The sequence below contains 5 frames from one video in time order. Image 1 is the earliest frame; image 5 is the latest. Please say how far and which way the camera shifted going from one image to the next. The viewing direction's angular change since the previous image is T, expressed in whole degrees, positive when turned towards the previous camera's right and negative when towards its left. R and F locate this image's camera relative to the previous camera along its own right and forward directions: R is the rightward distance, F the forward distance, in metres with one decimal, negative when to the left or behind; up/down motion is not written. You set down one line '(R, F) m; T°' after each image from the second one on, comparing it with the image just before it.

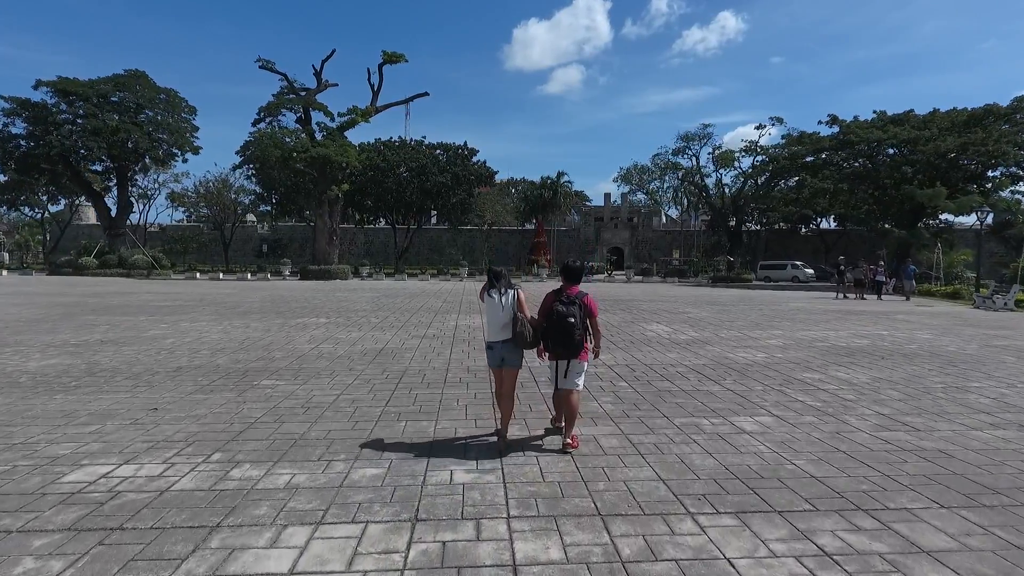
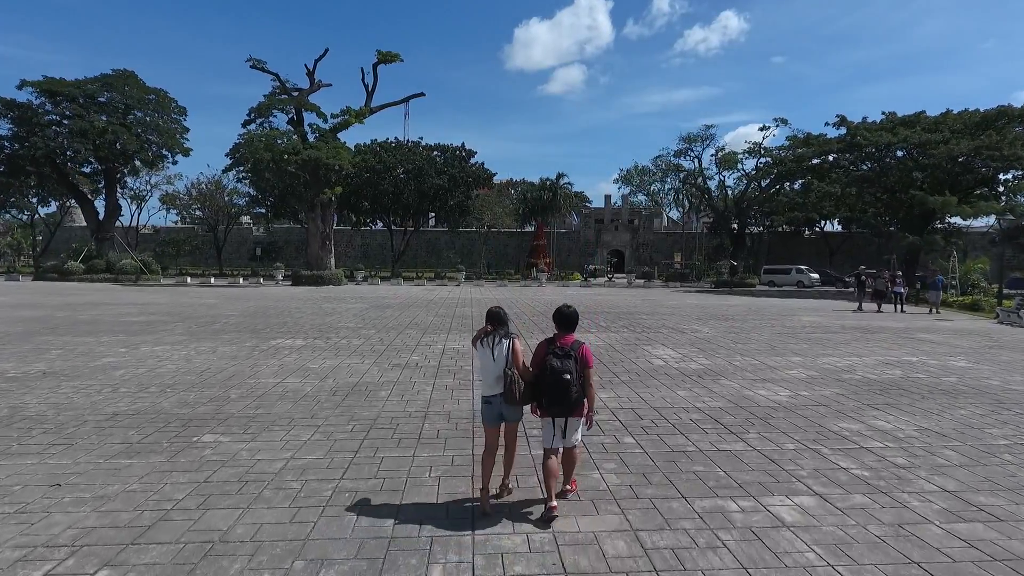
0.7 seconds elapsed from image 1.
(+0.1, +0.7) m; 0°
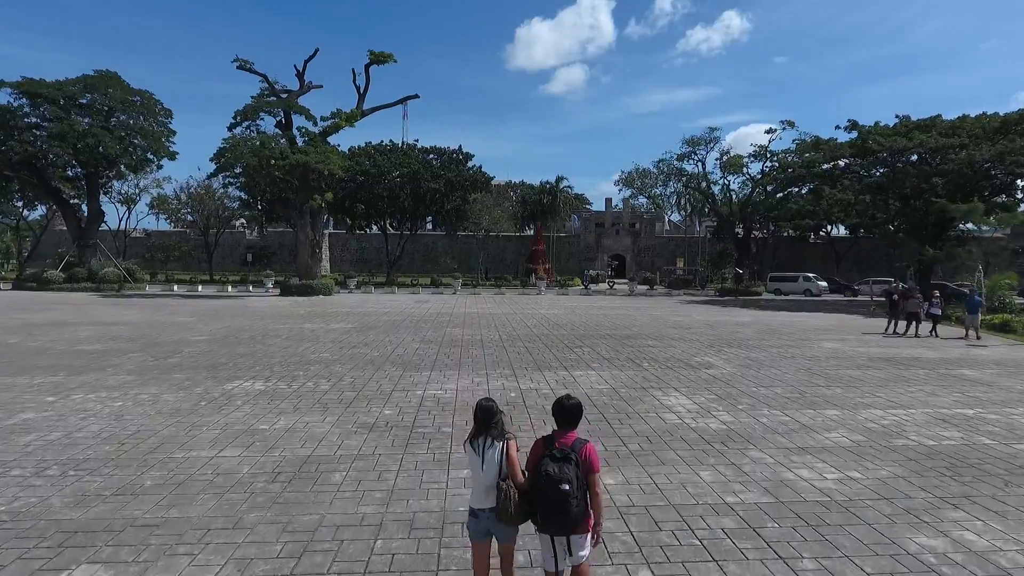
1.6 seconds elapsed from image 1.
(+0.1, +1.0) m; 0°
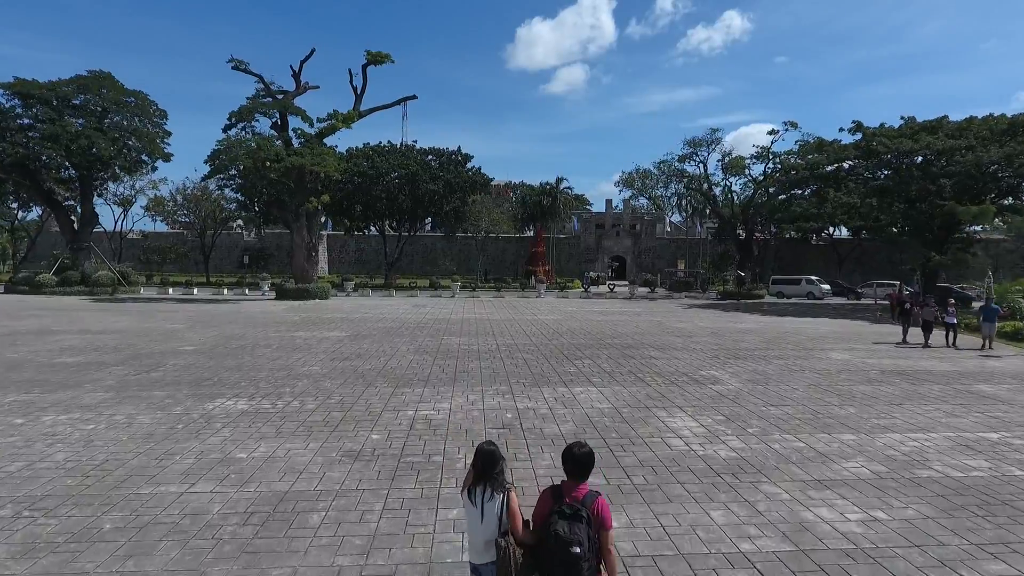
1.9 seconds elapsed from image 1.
(0.0, +0.3) m; 0°
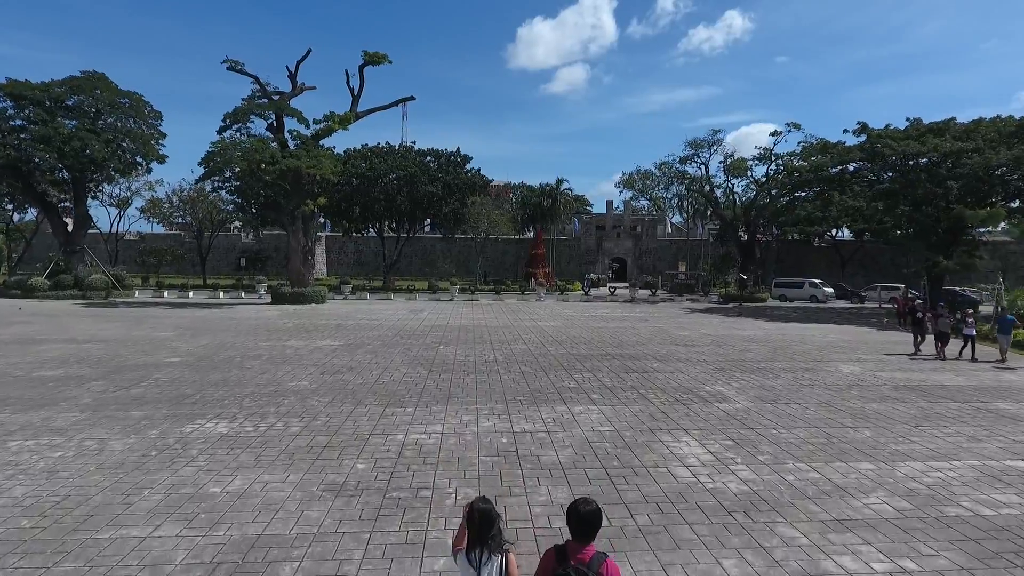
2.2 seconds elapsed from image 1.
(0.0, +0.3) m; 0°
